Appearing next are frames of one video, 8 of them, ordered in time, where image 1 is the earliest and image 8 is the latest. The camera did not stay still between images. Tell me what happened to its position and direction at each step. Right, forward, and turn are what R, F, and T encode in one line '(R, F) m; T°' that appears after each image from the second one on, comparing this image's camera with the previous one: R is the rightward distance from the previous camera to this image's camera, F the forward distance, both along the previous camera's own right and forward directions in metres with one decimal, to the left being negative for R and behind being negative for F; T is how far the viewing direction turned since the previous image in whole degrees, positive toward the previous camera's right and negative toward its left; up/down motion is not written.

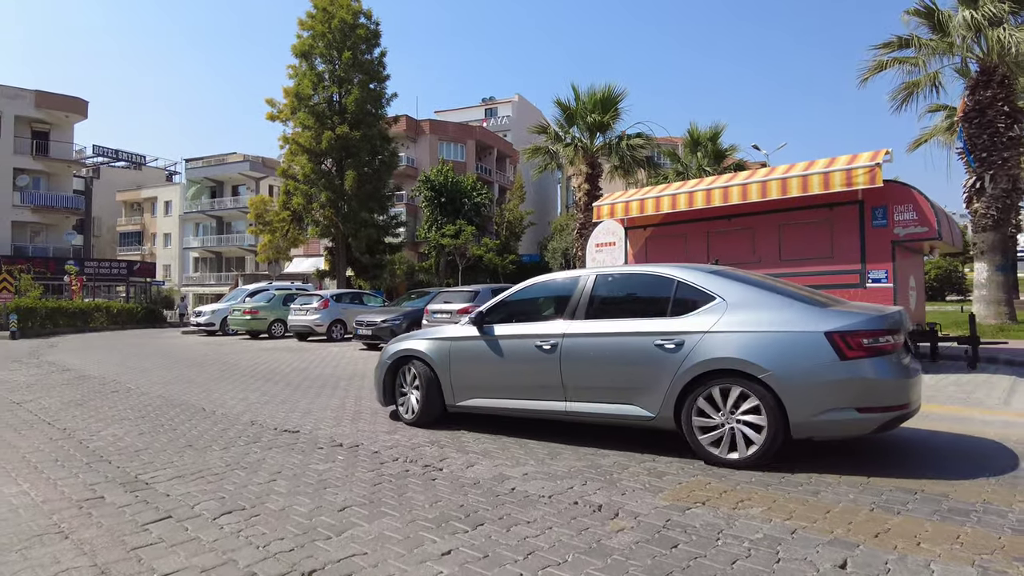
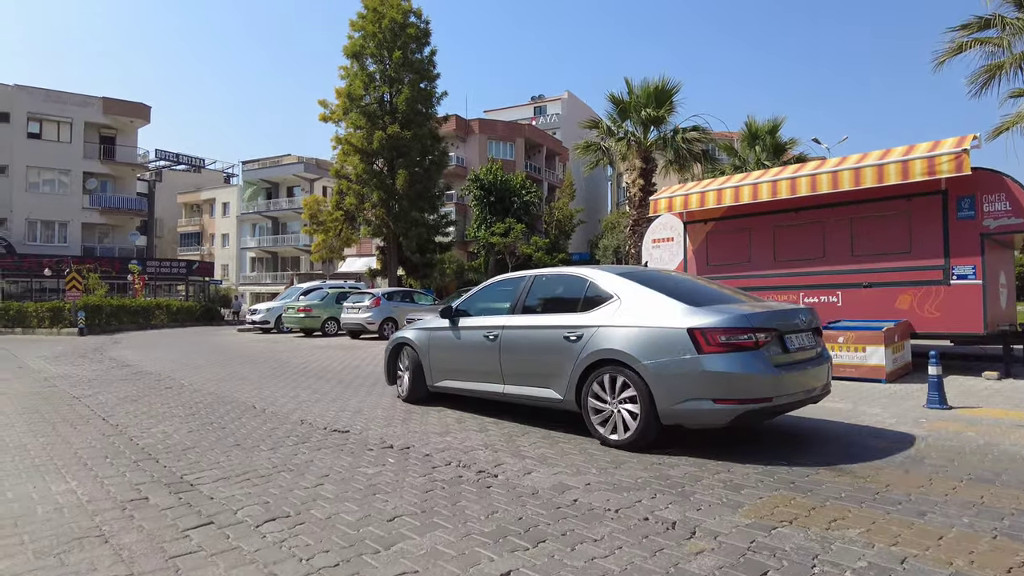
(-0.1, +0.4) m; -4°
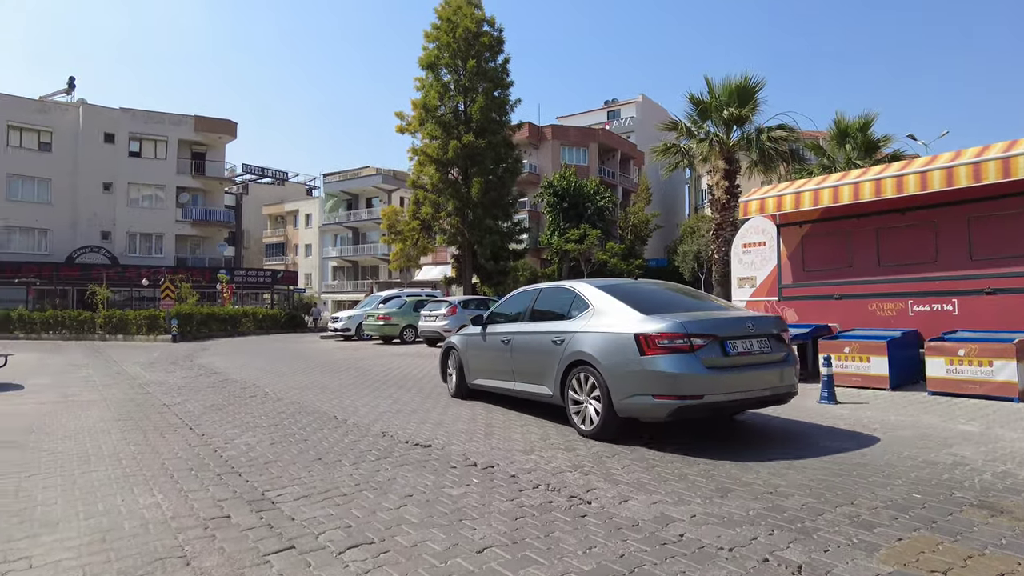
(-0.1, +0.3) m; -6°
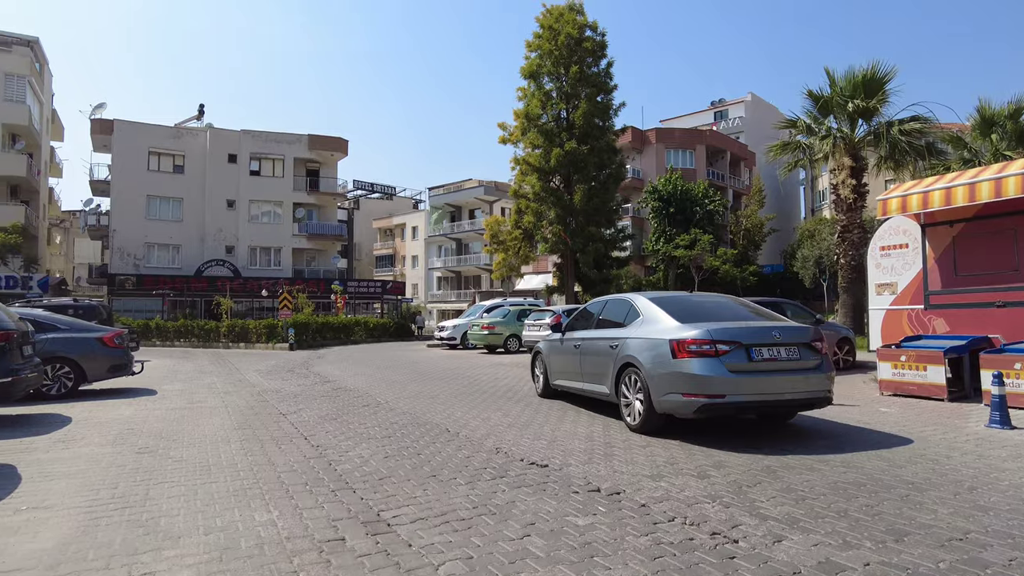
(-0.2, +0.4) m; -9°
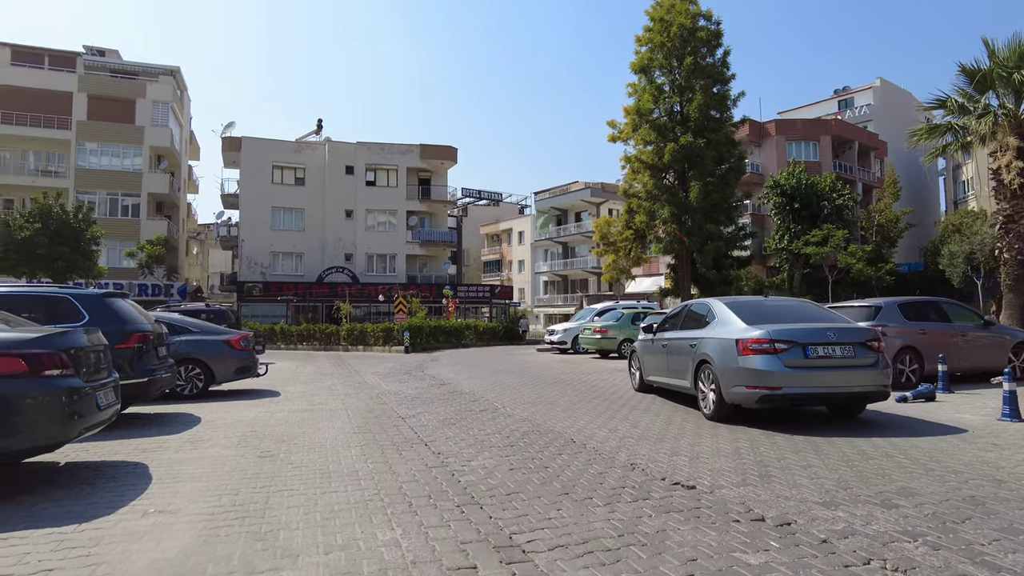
(-0.2, +0.5) m; -9°
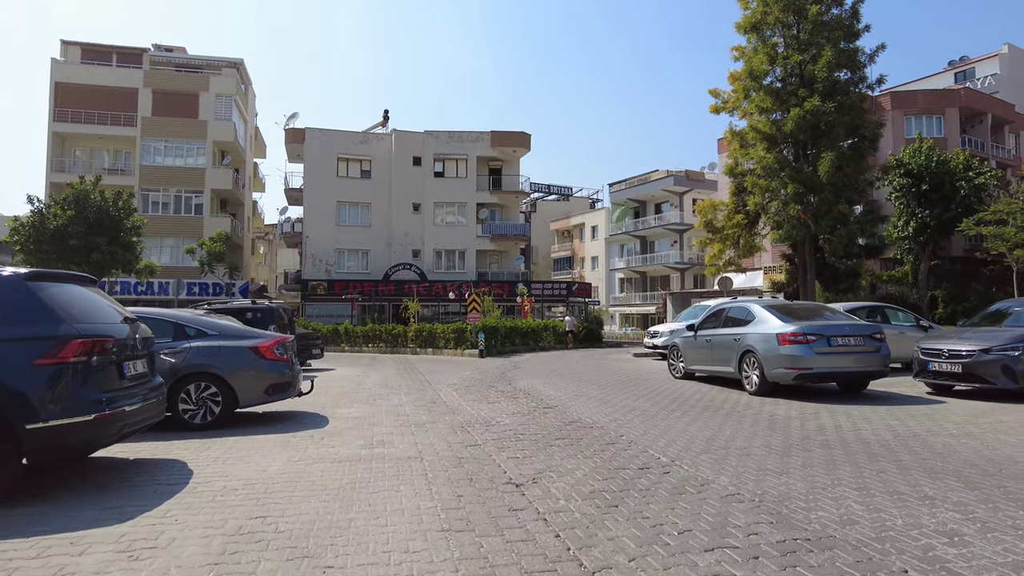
(-0.9, +3.5) m; -6°
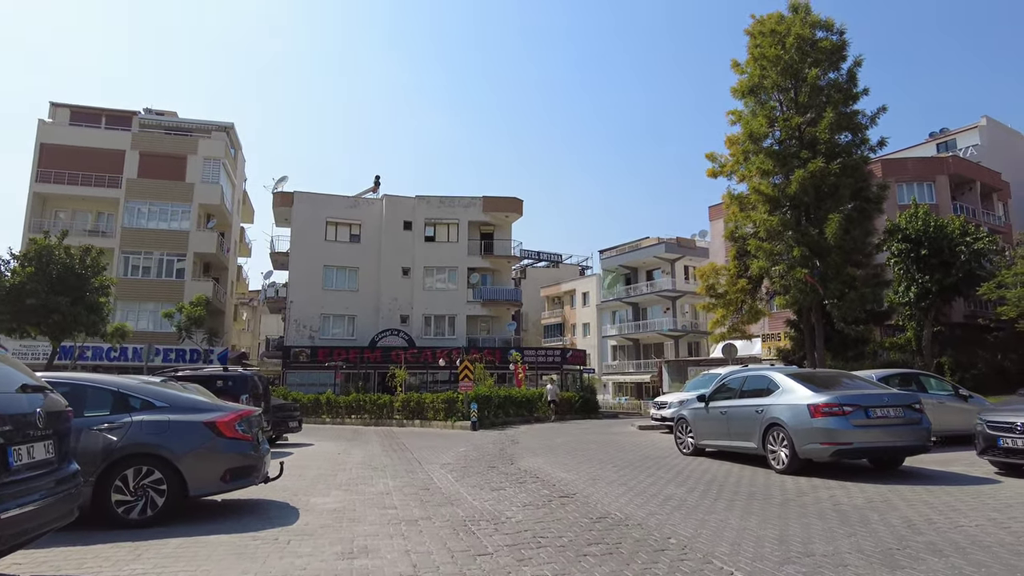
(-0.3, +1.3) m; +1°
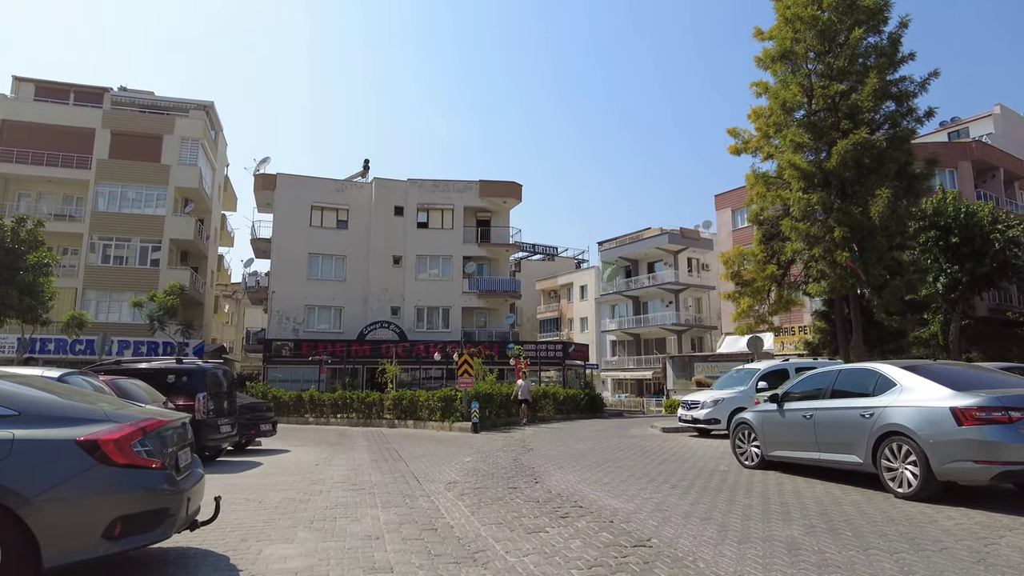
(-0.5, +2.5) m; +1°
